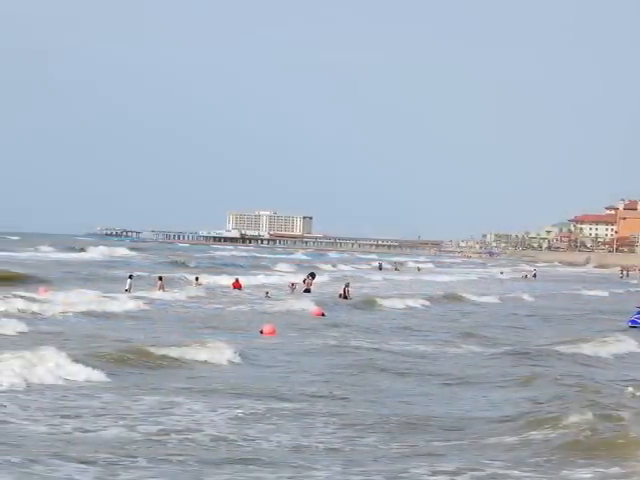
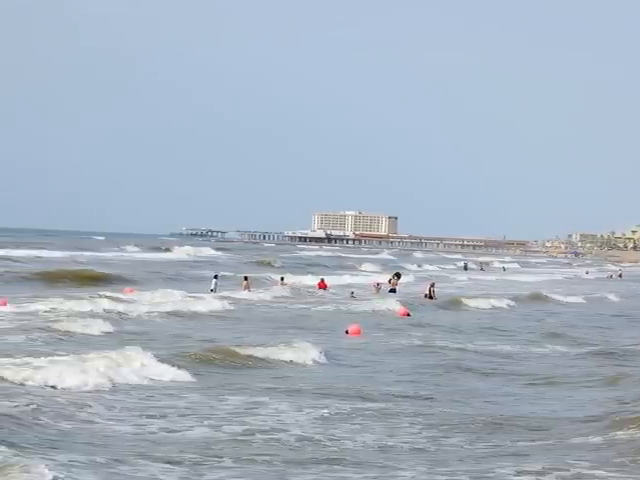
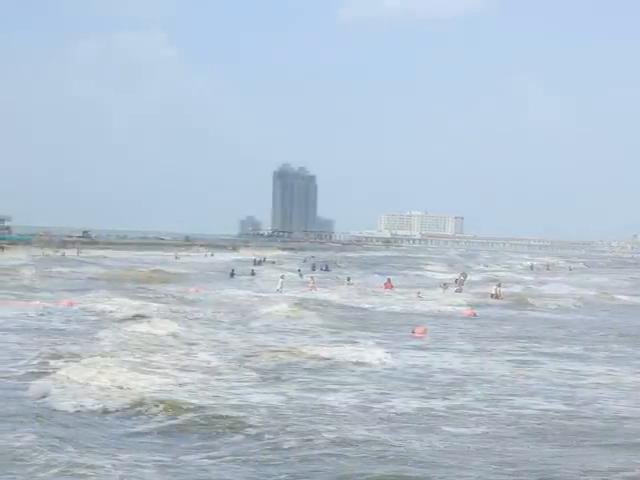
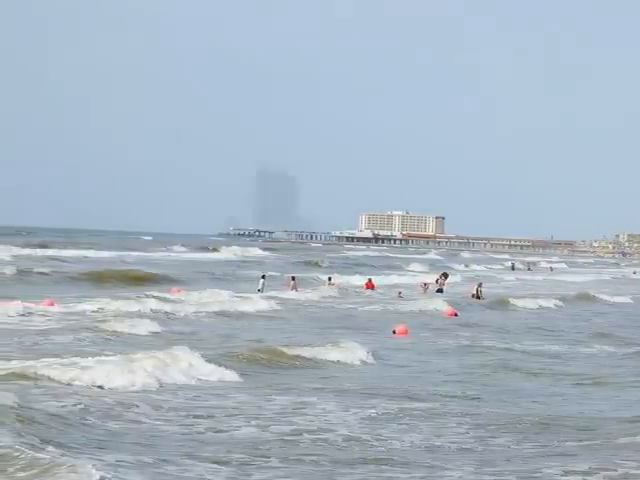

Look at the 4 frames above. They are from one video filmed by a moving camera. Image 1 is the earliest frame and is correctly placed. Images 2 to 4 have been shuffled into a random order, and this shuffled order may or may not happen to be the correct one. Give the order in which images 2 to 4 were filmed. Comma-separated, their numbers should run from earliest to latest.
2, 4, 3
